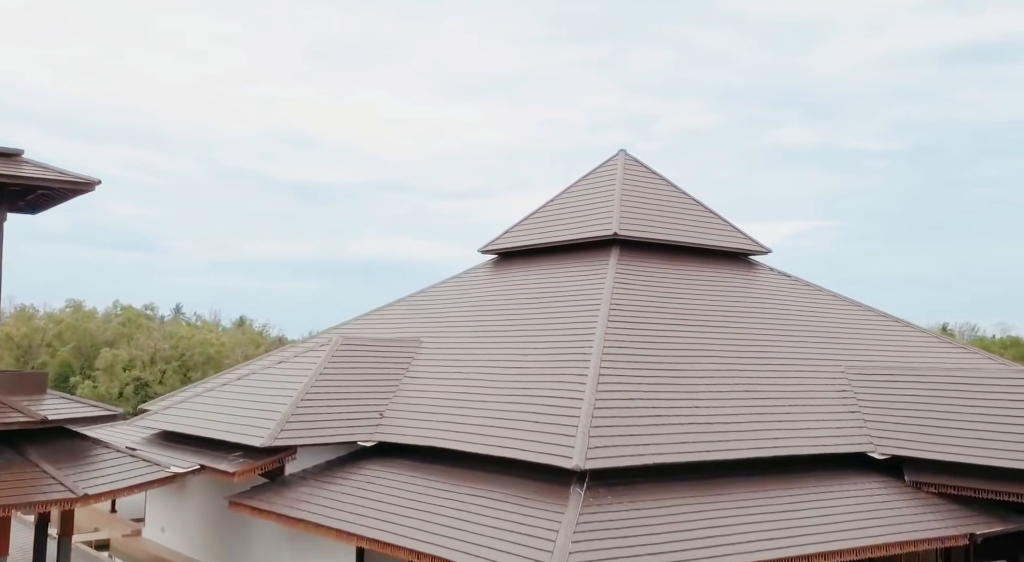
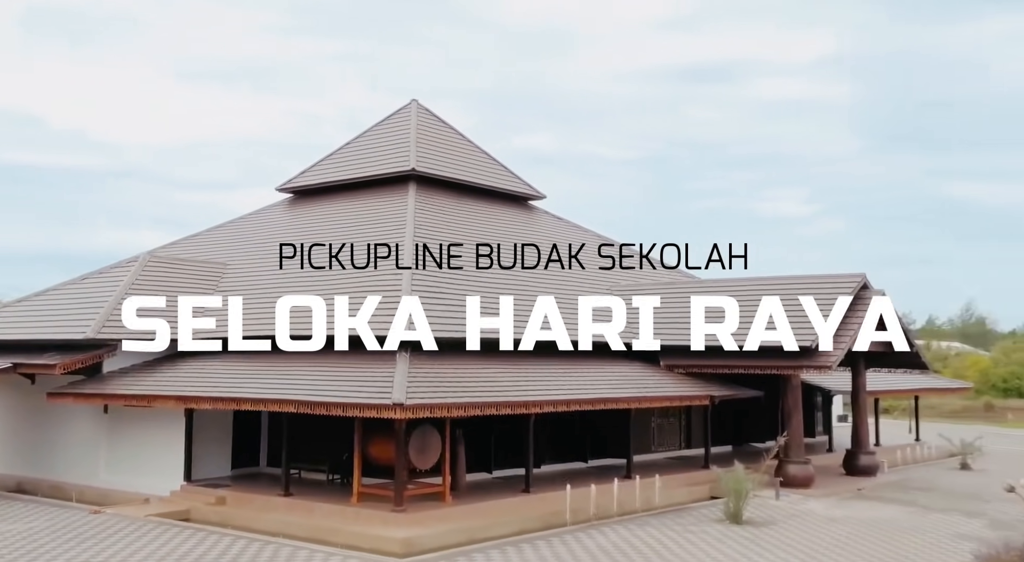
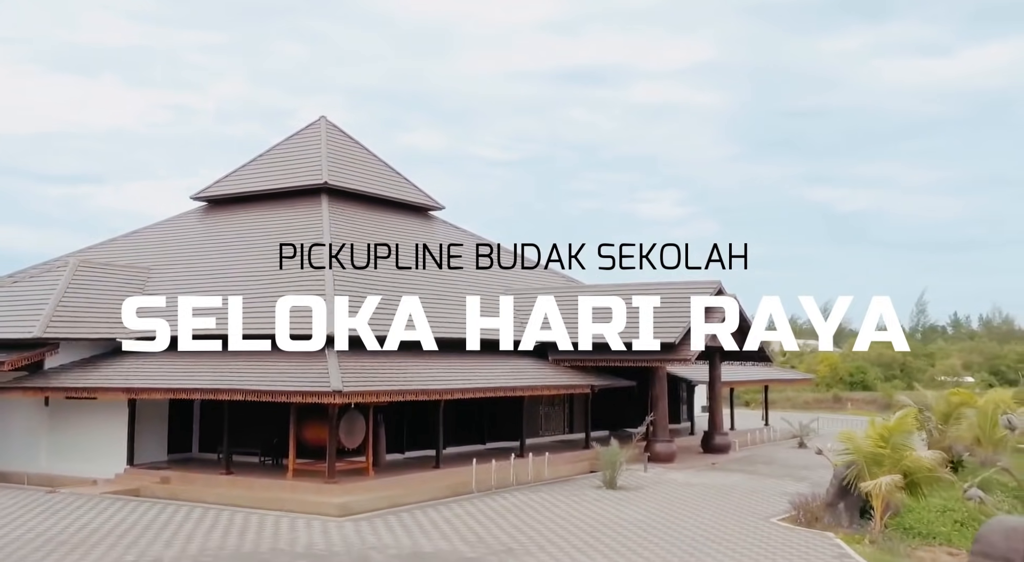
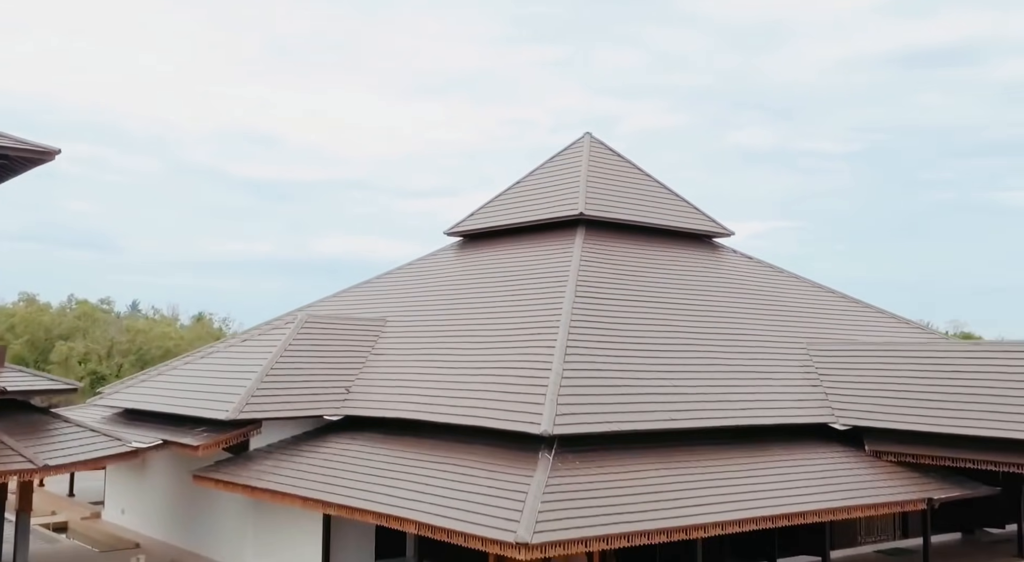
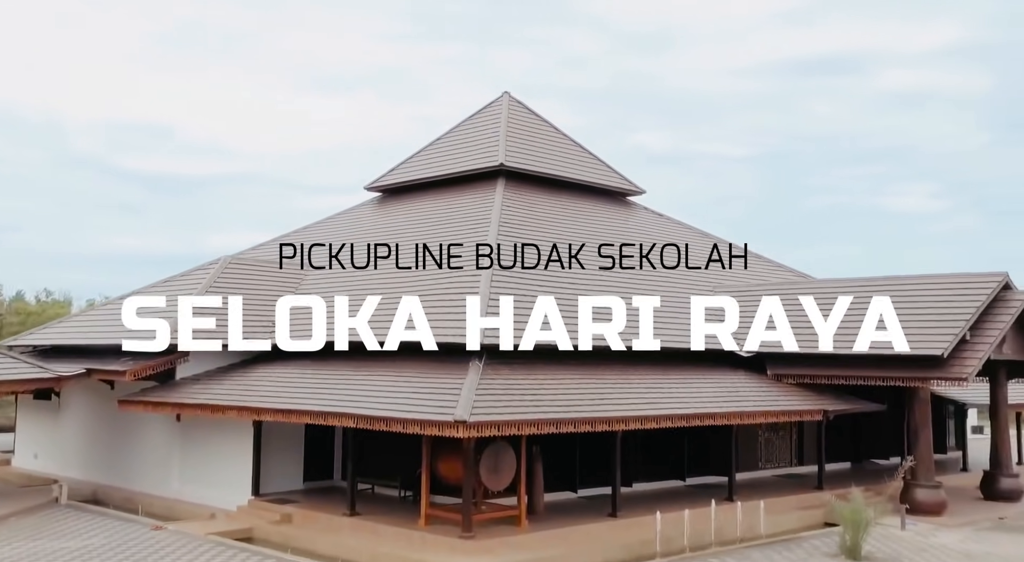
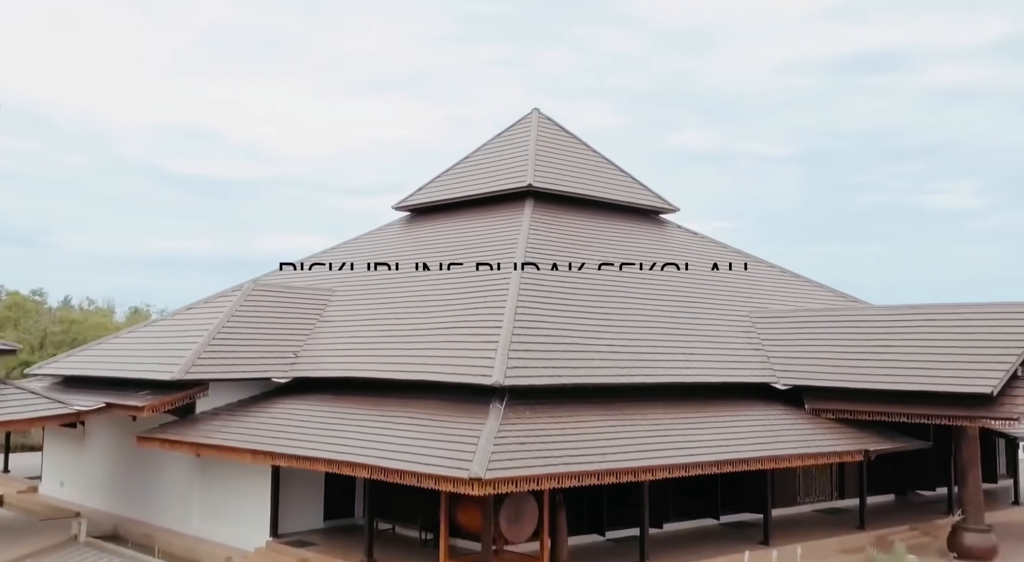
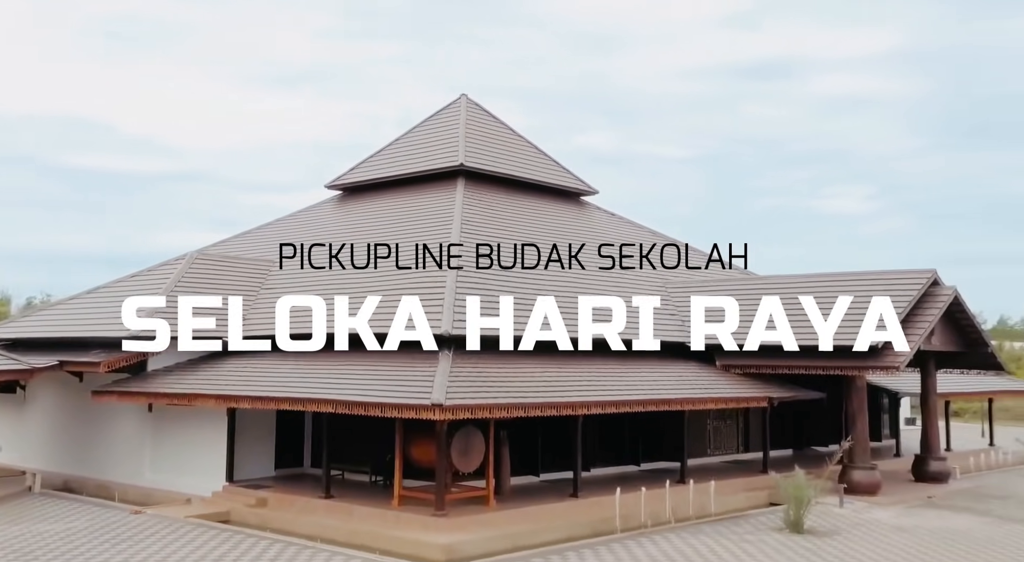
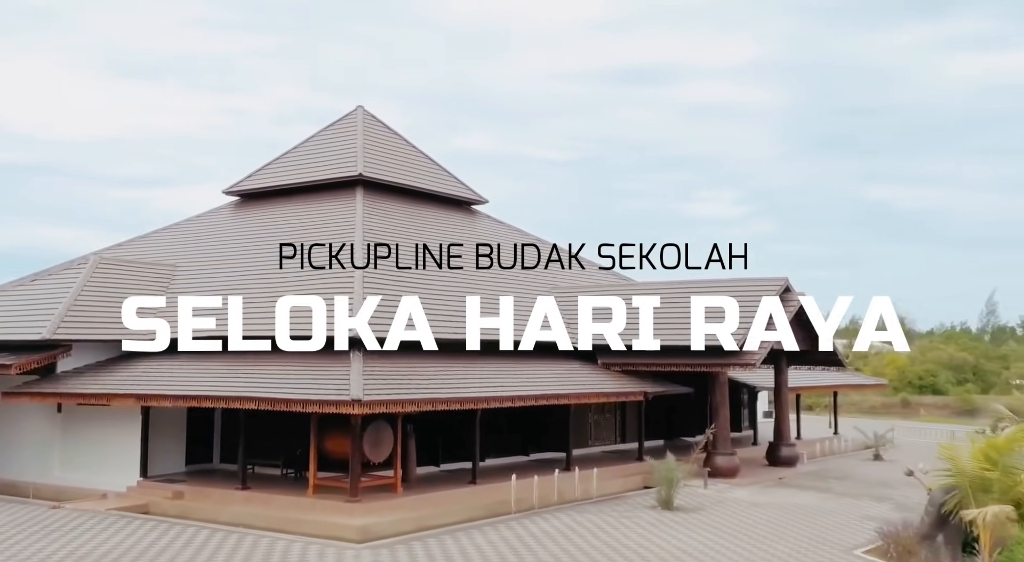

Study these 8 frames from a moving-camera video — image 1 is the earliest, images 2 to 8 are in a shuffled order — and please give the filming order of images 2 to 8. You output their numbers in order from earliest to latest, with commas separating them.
4, 6, 5, 7, 2, 8, 3
